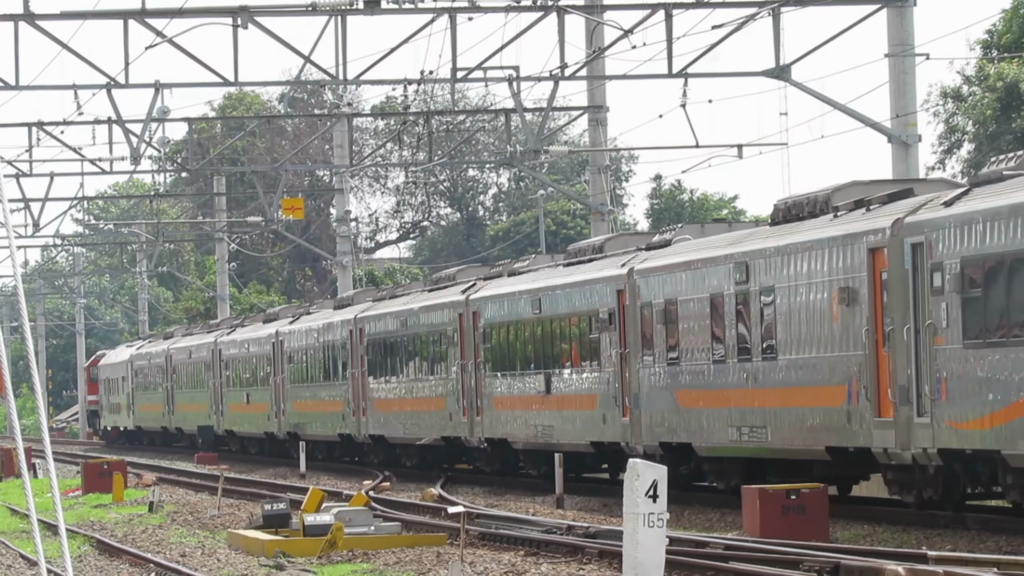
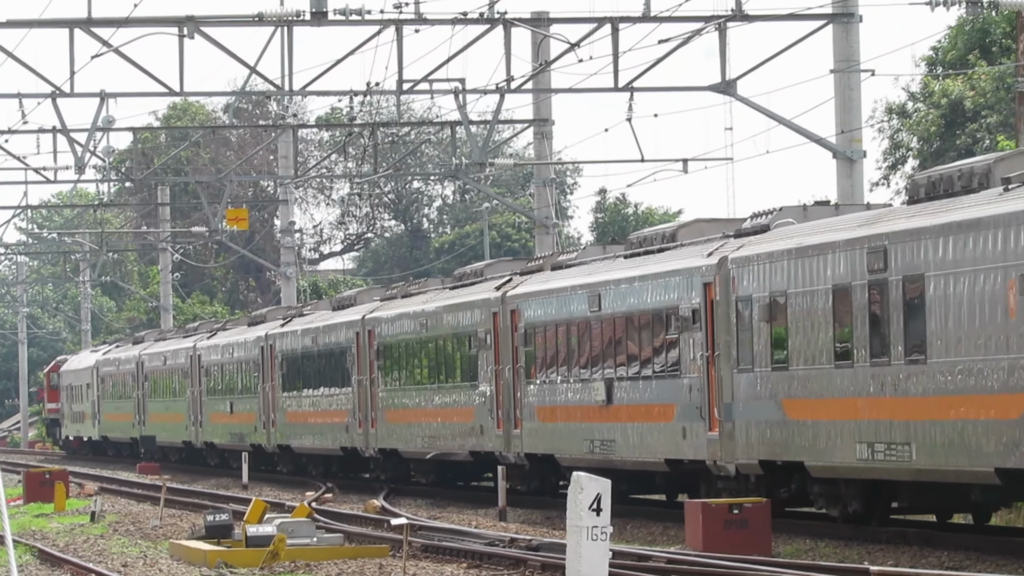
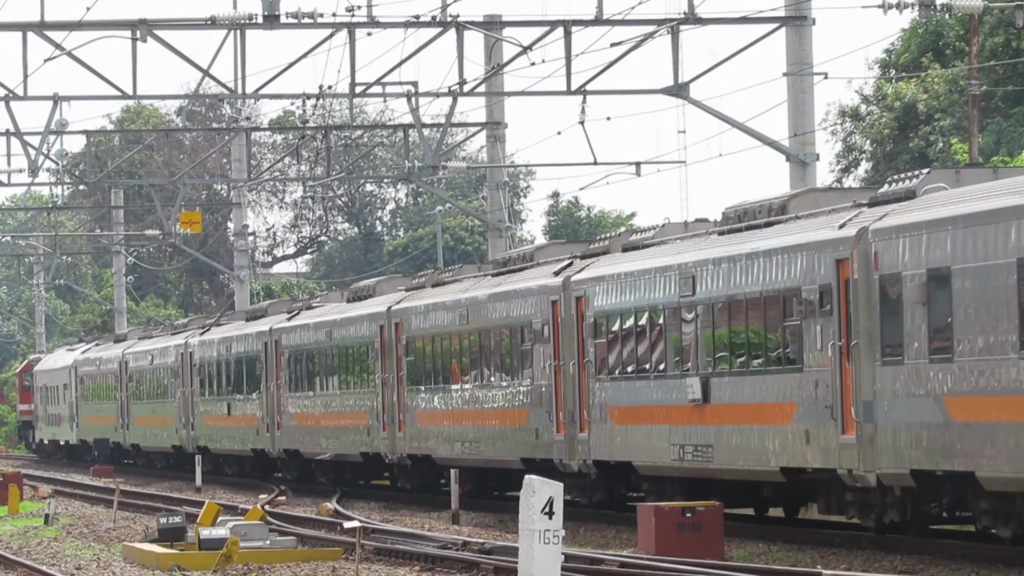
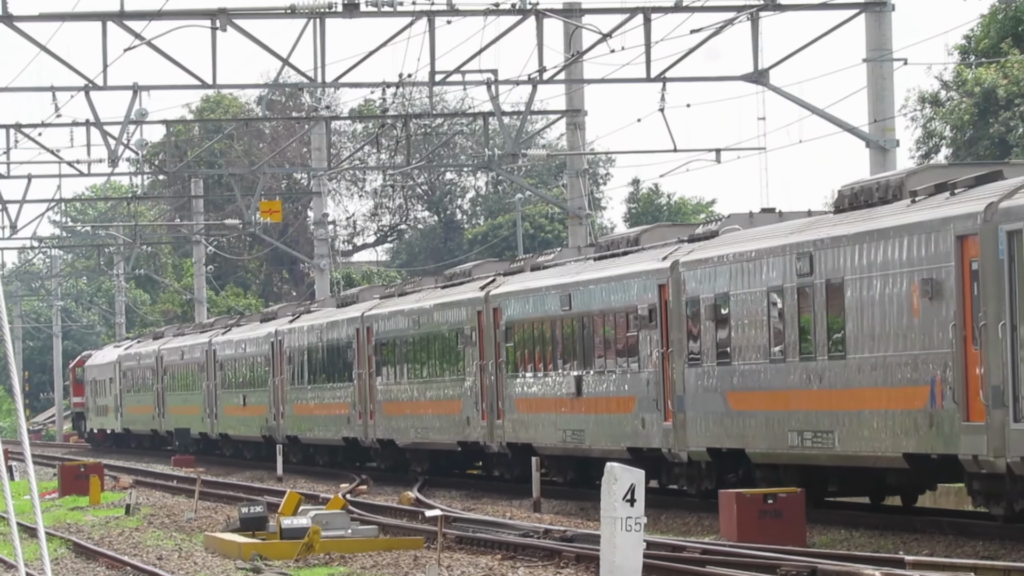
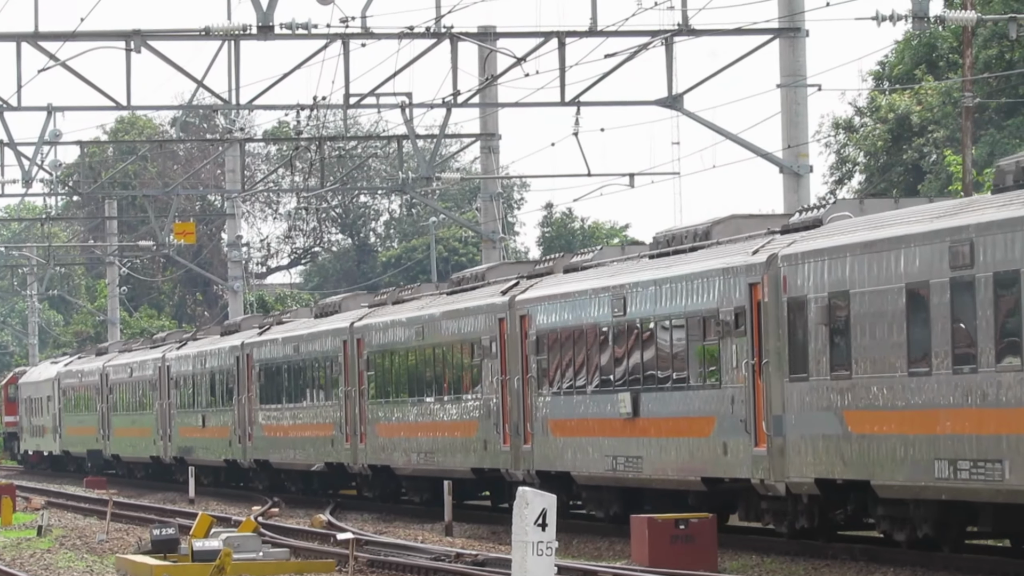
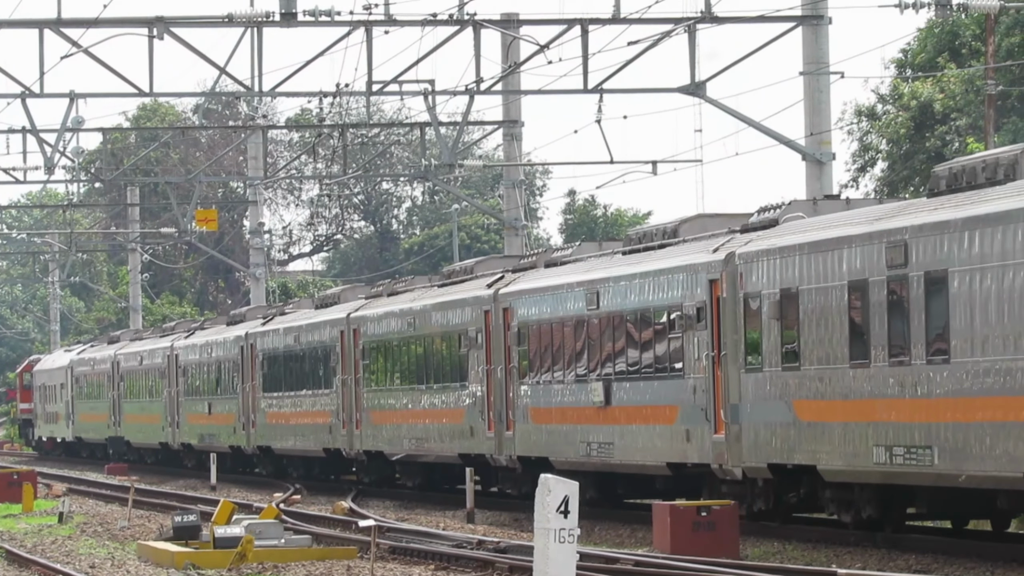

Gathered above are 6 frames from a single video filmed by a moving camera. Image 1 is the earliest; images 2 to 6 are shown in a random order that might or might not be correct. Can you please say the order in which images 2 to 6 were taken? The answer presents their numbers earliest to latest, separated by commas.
4, 2, 6, 5, 3
